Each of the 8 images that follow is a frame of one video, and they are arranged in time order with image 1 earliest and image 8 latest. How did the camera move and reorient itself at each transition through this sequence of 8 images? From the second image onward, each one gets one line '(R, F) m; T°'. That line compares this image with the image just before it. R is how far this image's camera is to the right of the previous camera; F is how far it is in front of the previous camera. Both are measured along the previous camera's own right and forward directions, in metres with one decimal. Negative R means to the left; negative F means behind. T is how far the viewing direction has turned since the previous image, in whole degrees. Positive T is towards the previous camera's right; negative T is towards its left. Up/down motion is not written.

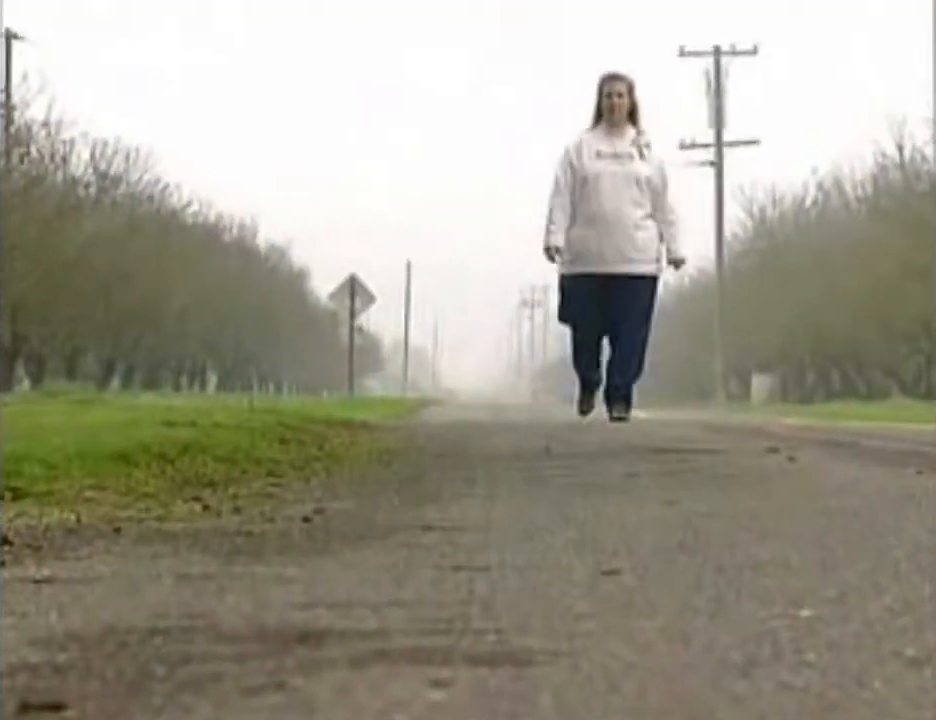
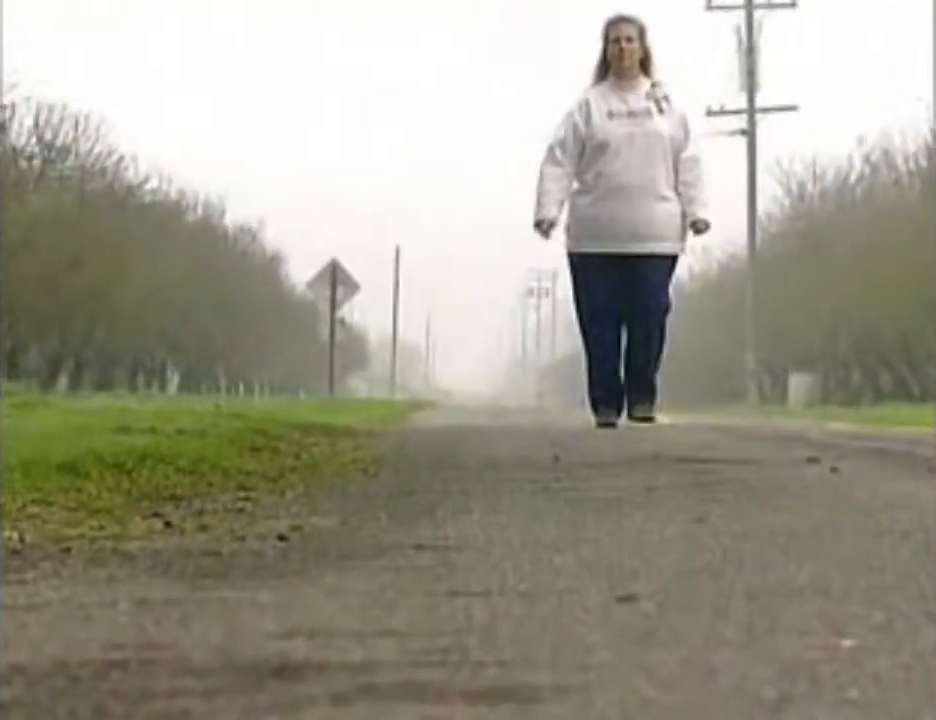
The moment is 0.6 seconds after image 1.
(0.0, +0.8) m; 0°
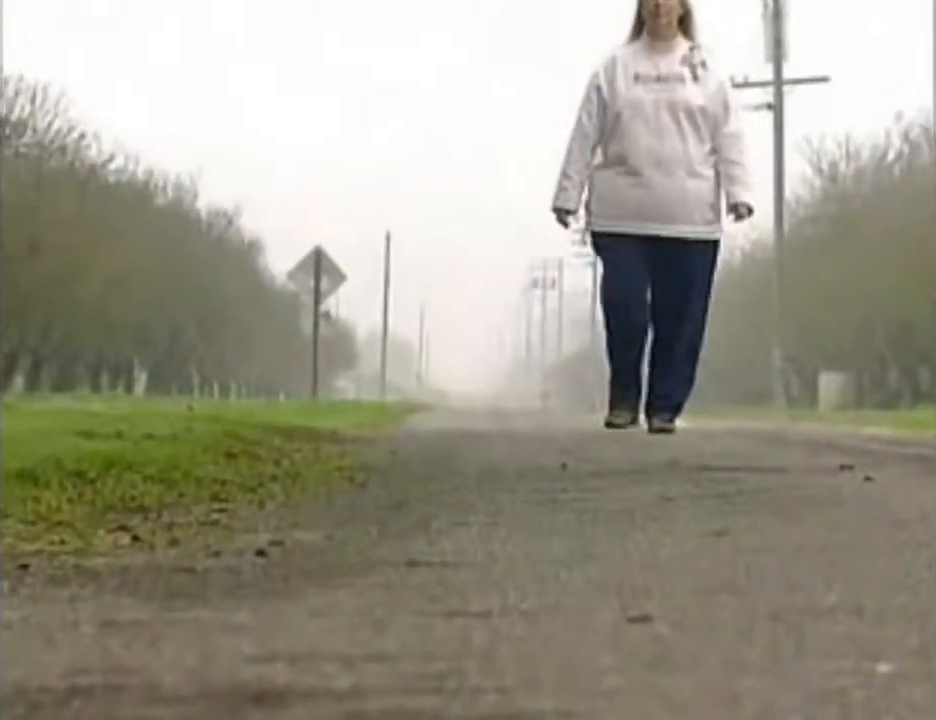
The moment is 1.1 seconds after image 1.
(0.0, +0.5) m; 0°
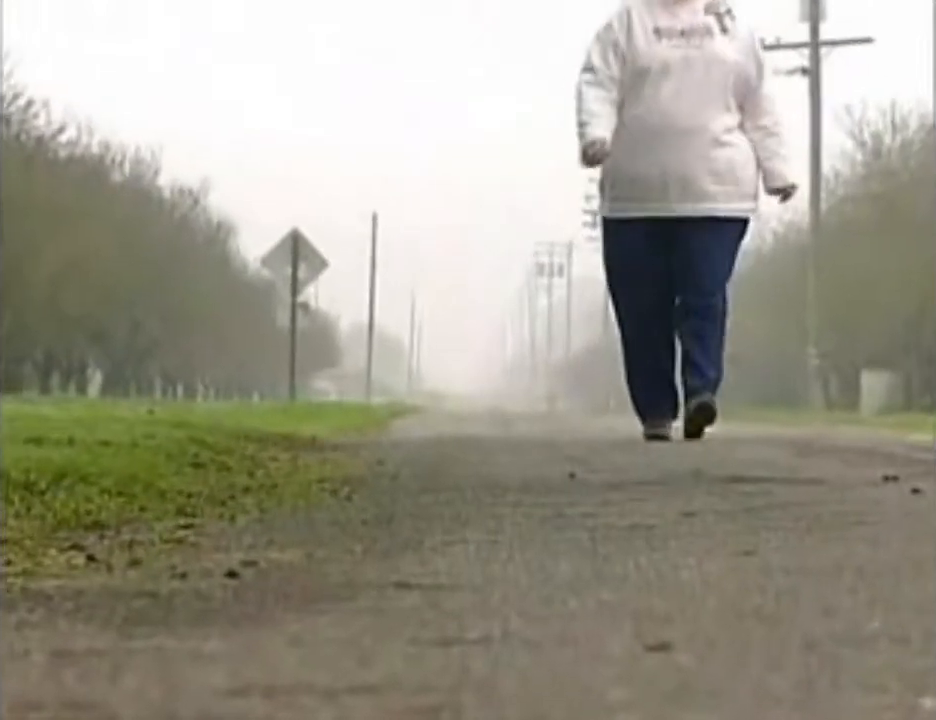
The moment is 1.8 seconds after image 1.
(0.0, +0.6) m; 0°
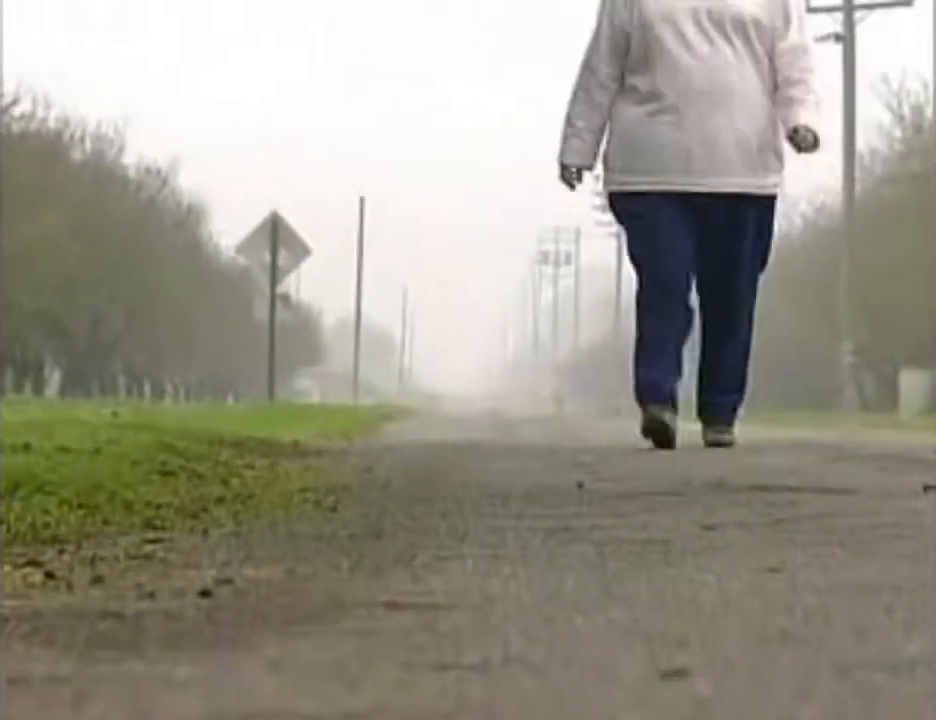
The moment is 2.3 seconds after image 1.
(0.0, +0.4) m; 0°
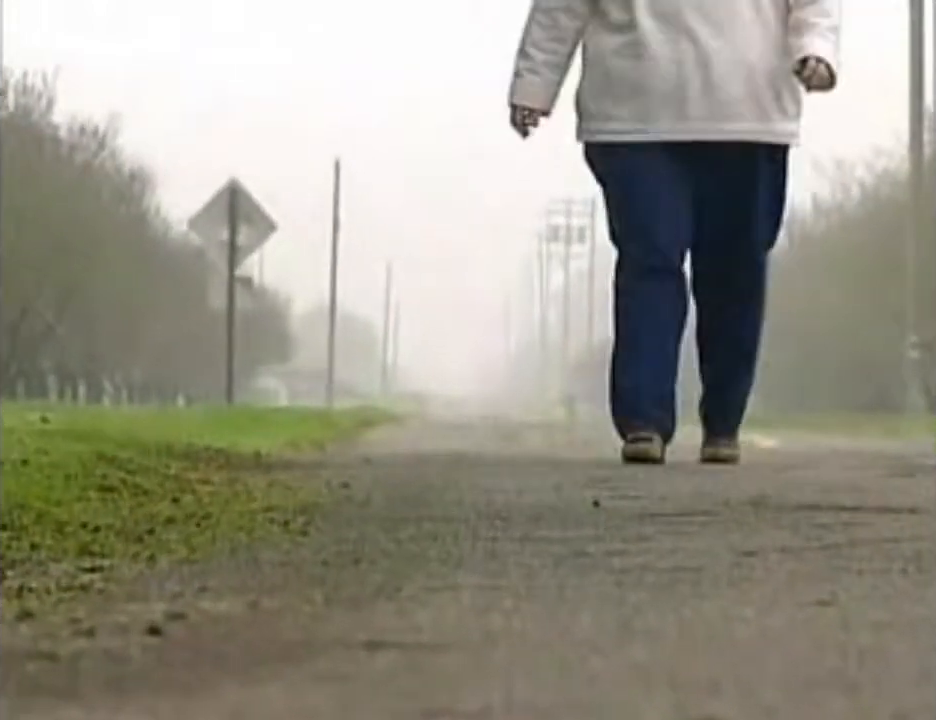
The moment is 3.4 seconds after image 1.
(0.0, +0.7) m; 0°
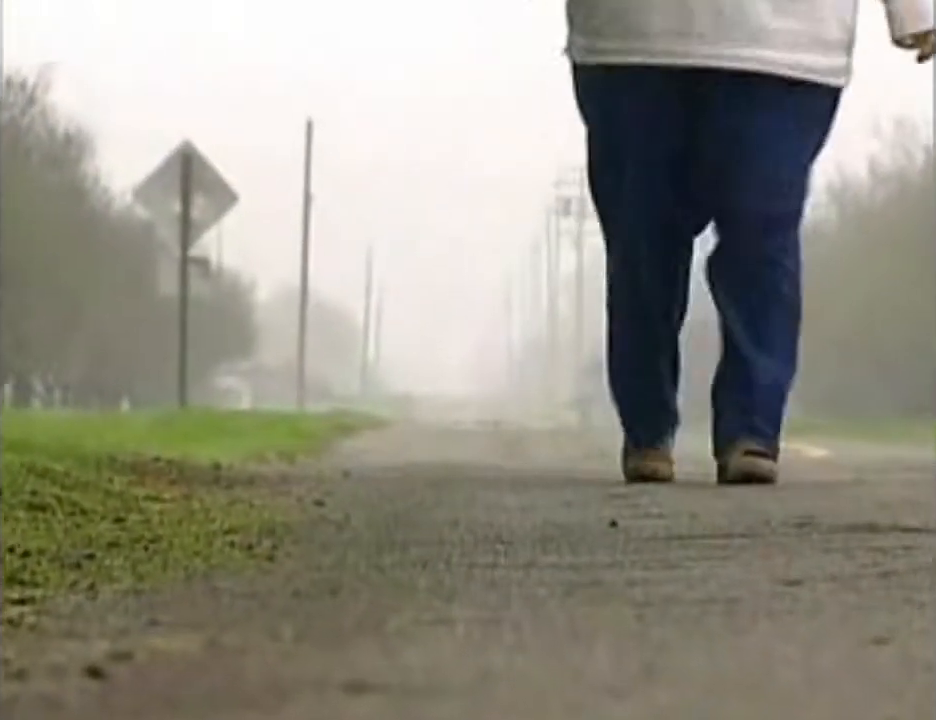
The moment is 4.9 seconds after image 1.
(0.0, +0.5) m; 0°
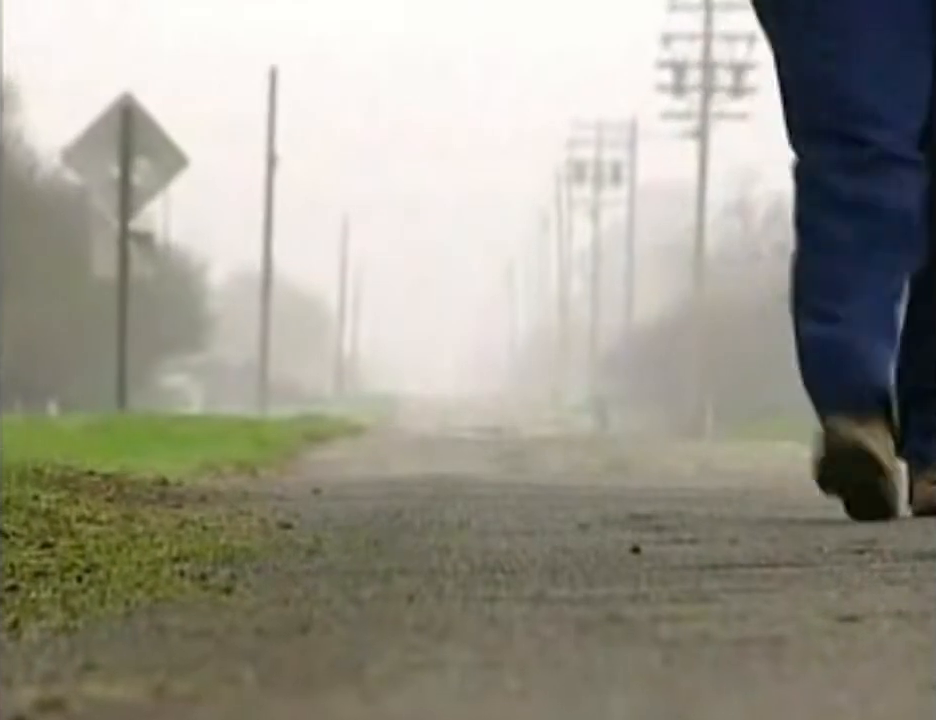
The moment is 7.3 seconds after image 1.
(0.0, +0.5) m; 0°
